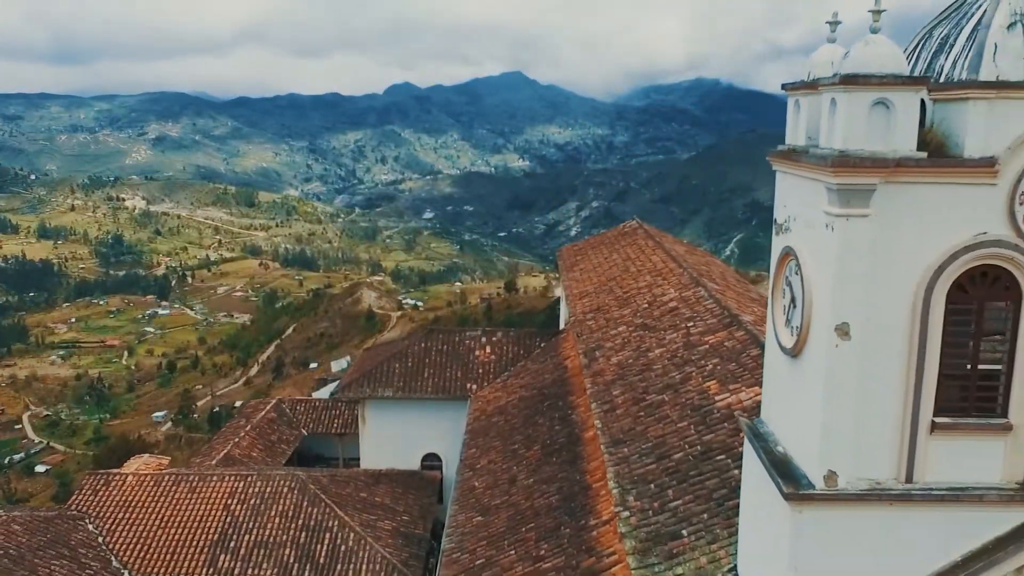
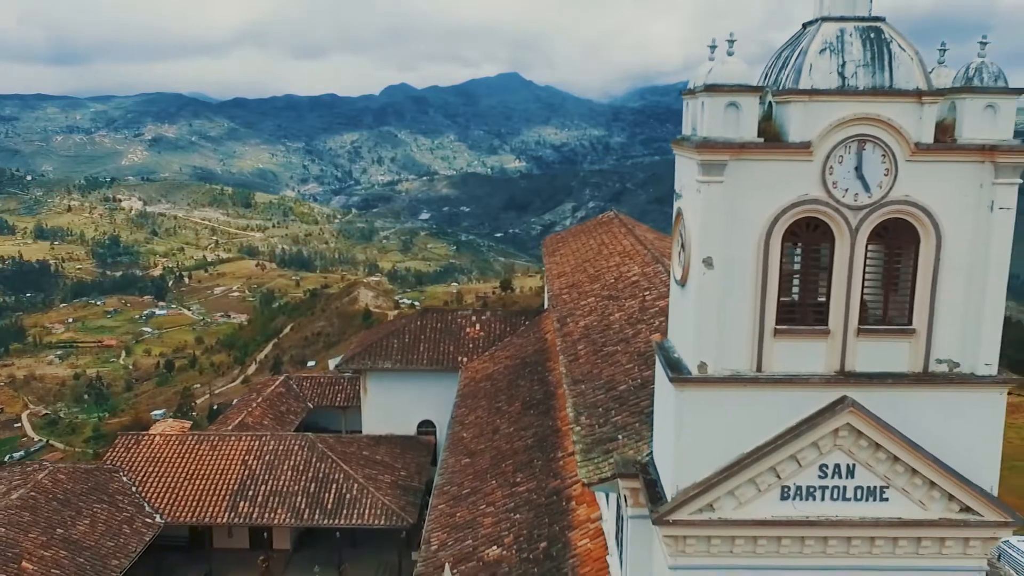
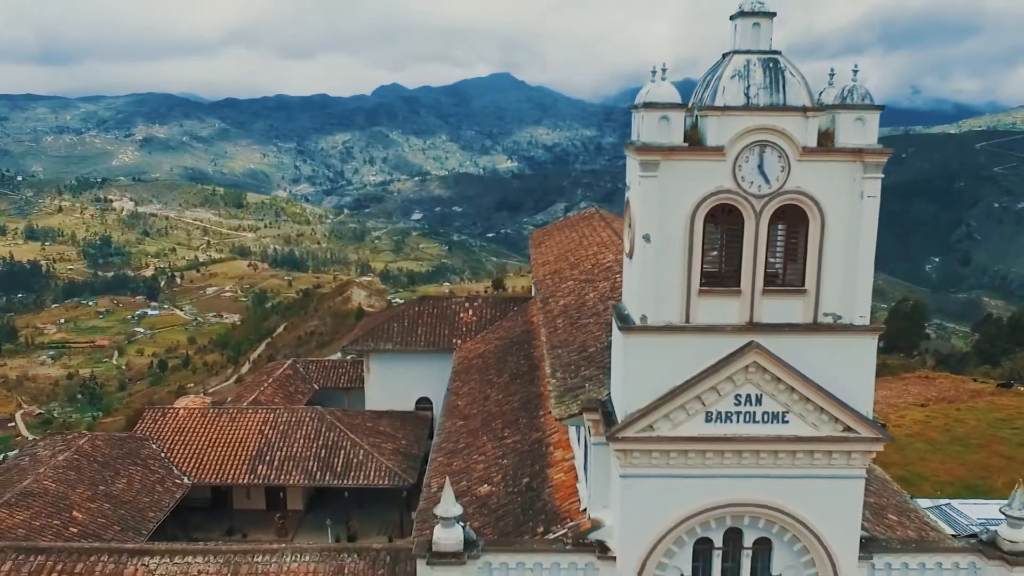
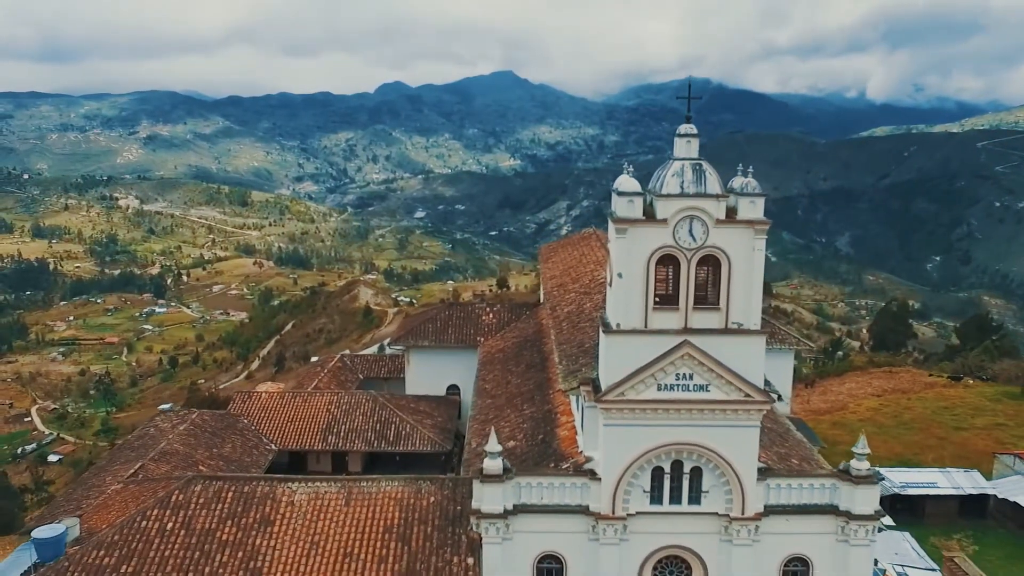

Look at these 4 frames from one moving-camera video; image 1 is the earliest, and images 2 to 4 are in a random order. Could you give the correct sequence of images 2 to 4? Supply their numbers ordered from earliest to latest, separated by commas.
2, 3, 4
